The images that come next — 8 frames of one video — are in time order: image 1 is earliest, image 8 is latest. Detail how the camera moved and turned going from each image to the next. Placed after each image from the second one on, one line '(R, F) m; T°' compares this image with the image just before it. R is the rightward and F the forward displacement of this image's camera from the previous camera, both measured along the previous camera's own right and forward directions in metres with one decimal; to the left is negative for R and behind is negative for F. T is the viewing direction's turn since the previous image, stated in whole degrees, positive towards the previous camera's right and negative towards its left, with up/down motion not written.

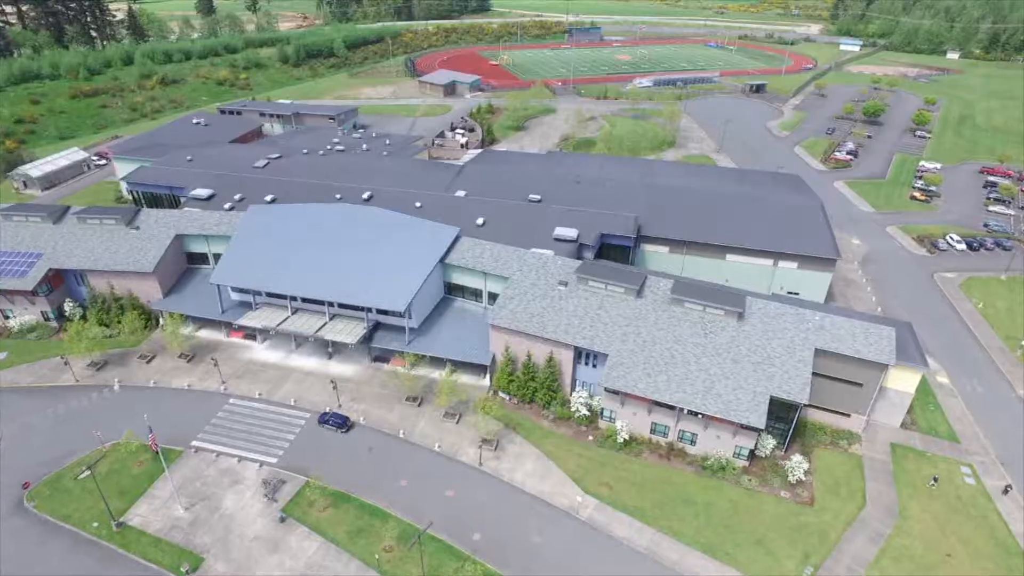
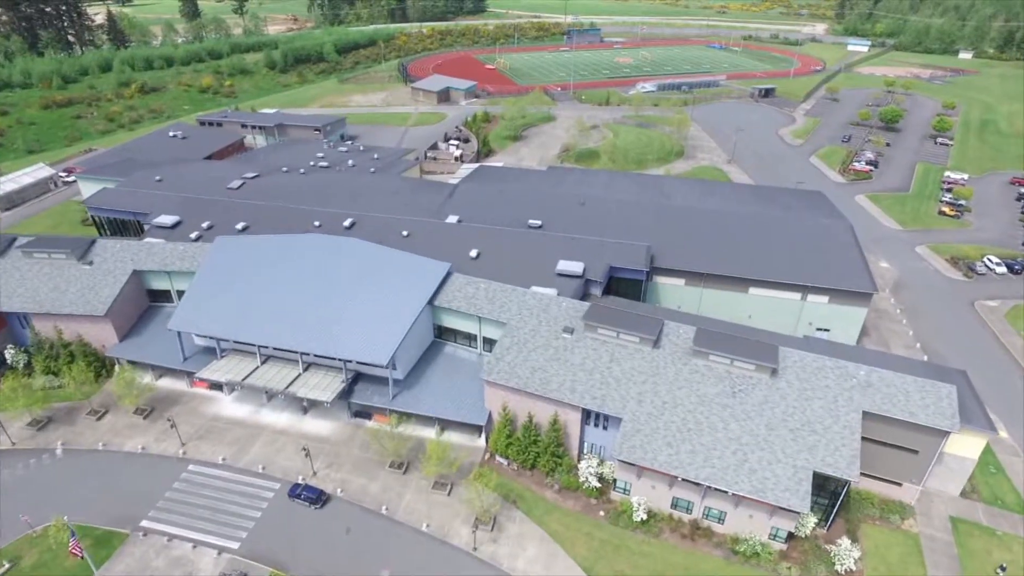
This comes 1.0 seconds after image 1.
(+0.1, +4.7) m; 0°
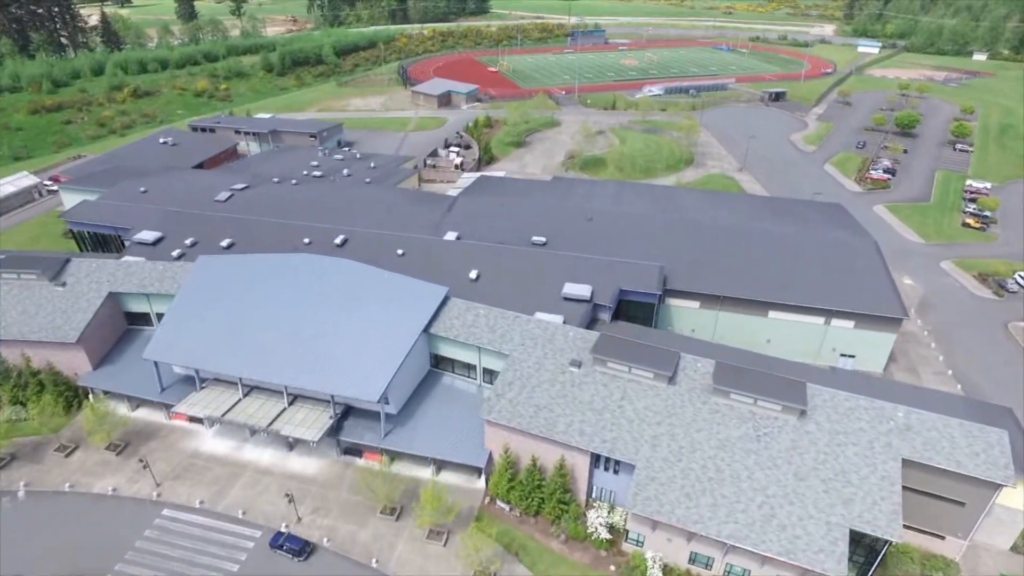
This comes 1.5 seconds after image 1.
(0.0, +2.7) m; 0°
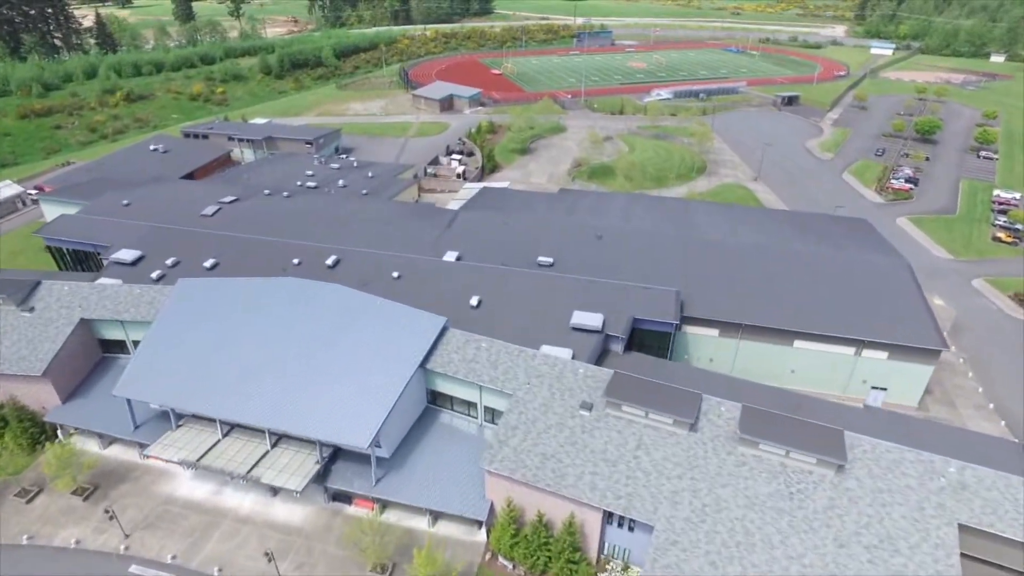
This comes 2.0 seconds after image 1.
(0.0, +2.9) m; 0°
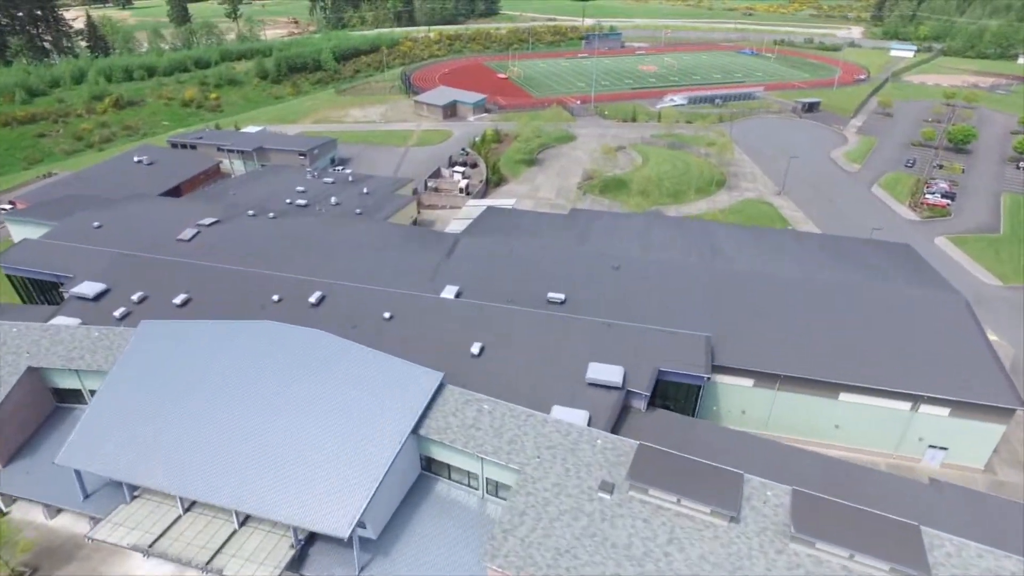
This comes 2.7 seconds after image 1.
(0.0, +4.2) m; 0°
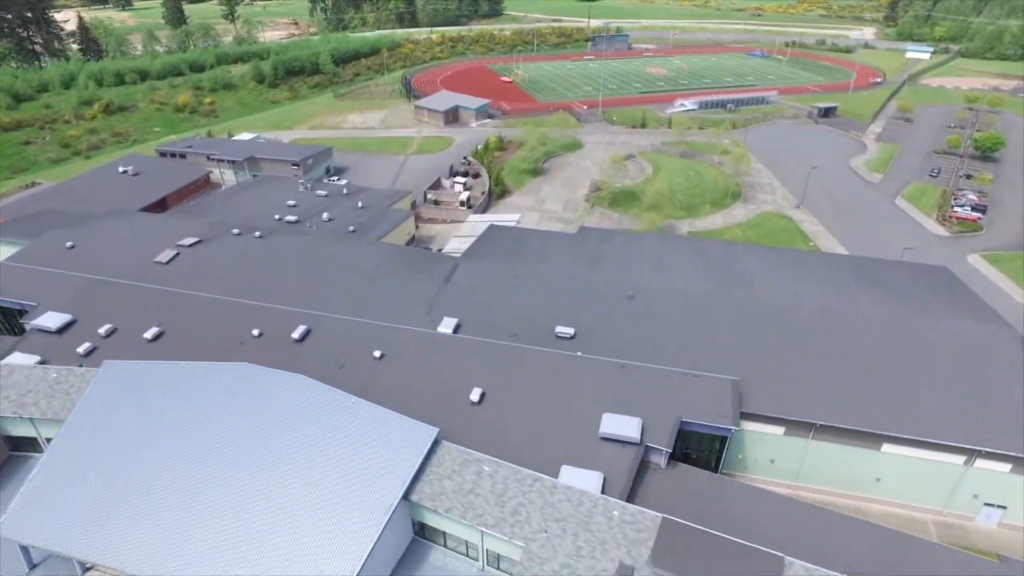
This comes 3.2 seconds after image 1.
(0.0, +3.2) m; 0°
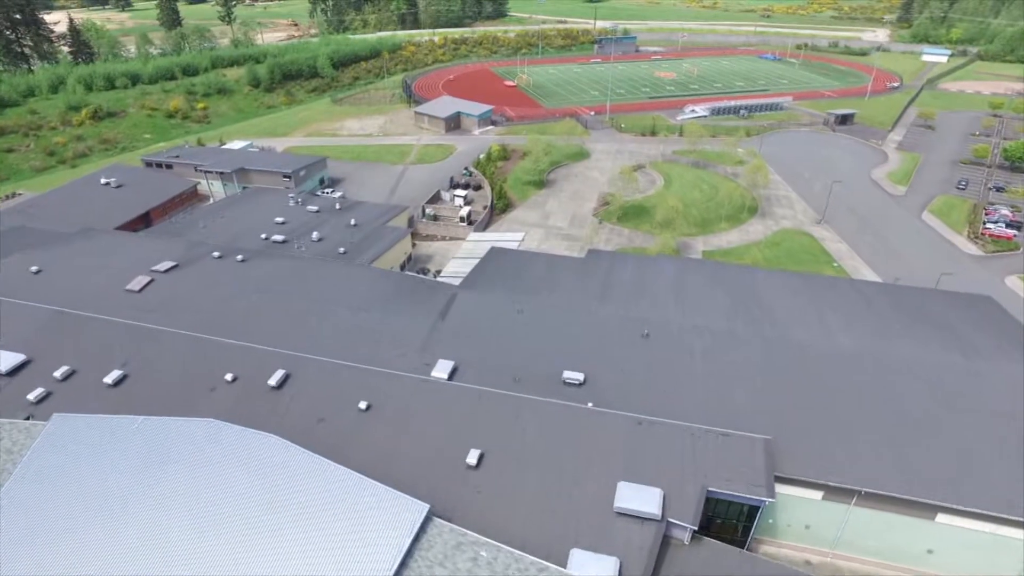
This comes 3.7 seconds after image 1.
(0.0, +3.3) m; 0°
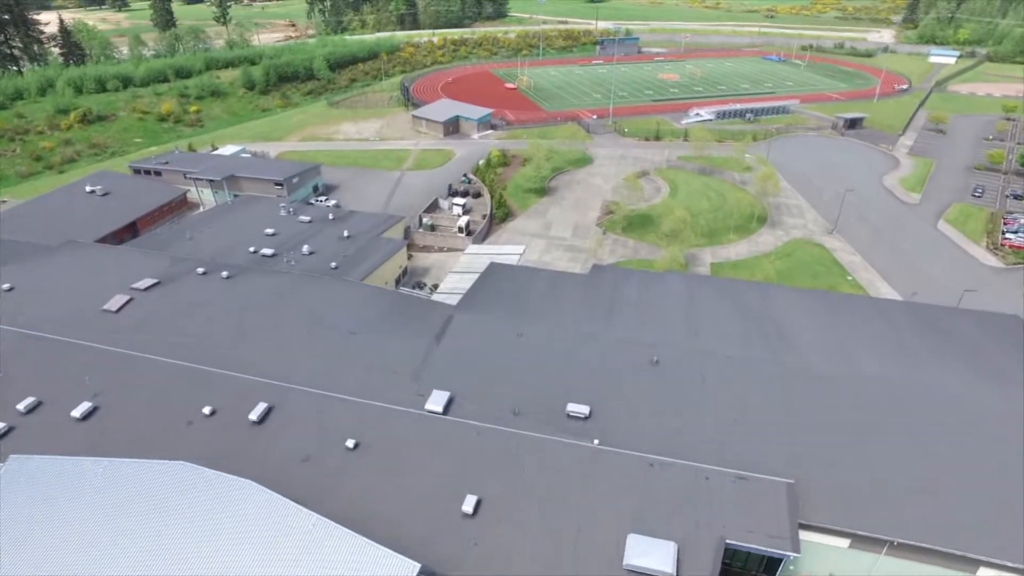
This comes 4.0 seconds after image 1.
(0.0, +2.0) m; 0°
